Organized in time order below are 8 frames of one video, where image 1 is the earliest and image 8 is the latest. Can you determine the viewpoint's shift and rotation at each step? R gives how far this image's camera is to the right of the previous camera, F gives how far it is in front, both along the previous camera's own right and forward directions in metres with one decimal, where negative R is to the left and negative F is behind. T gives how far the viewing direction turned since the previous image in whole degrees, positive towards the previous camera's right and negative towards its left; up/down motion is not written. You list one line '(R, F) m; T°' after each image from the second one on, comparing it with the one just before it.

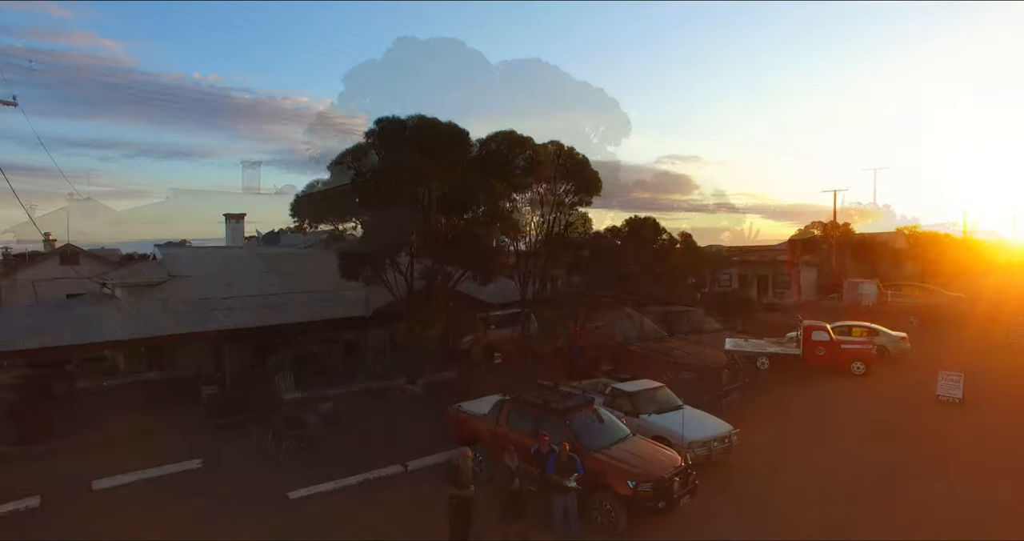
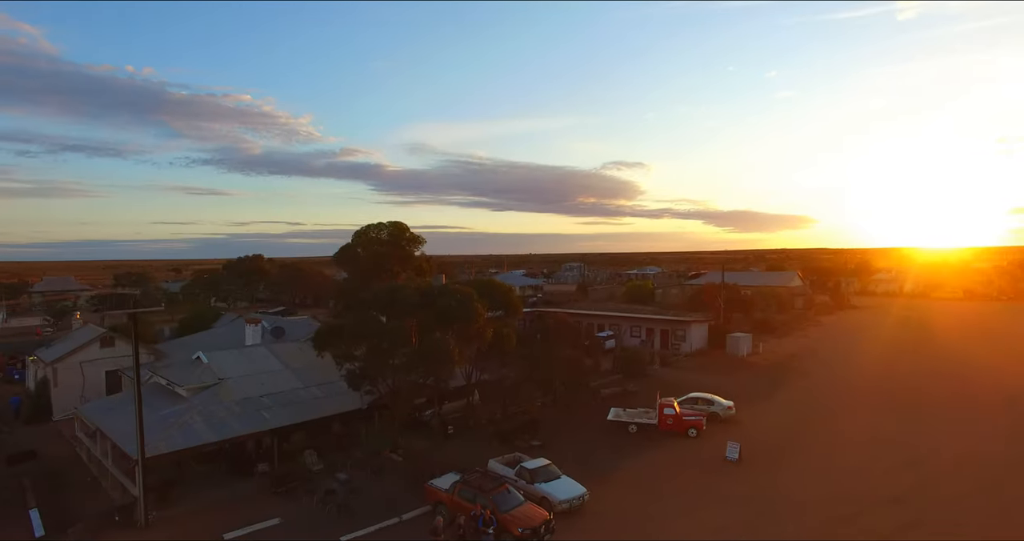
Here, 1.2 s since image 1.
(+2.5, -3.5) m; -8°
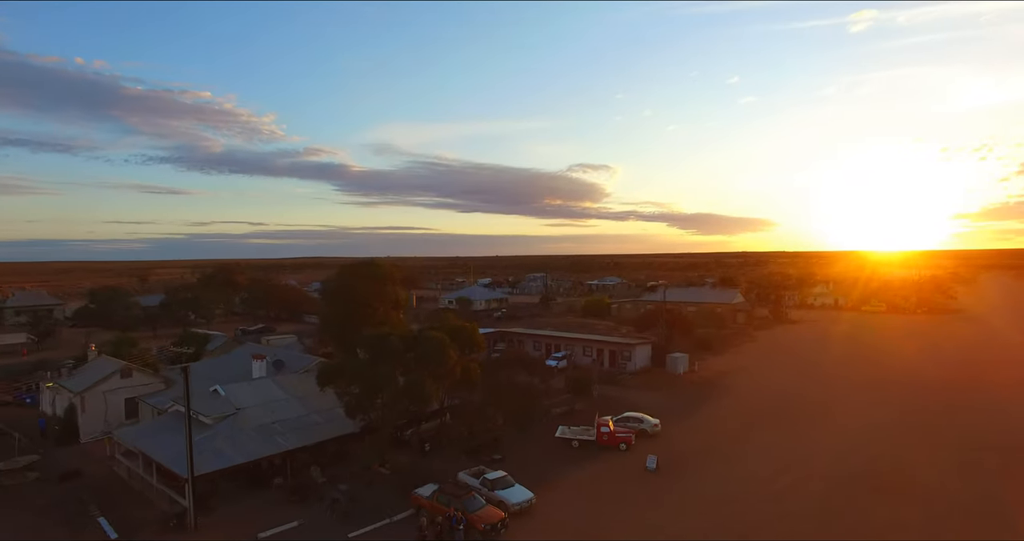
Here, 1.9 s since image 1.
(0.0, -2.3) m; +3°
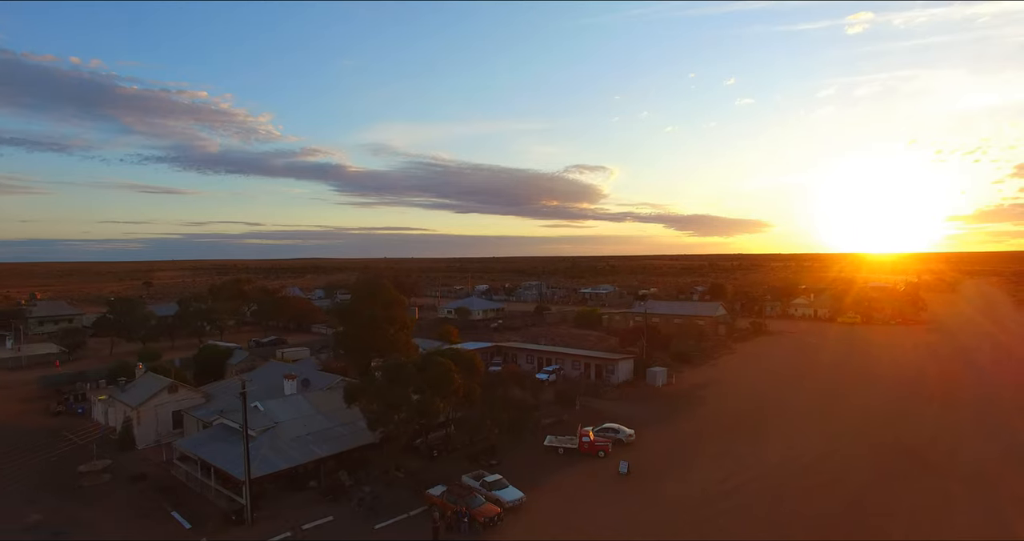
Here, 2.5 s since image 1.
(0.0, -2.2) m; 0°
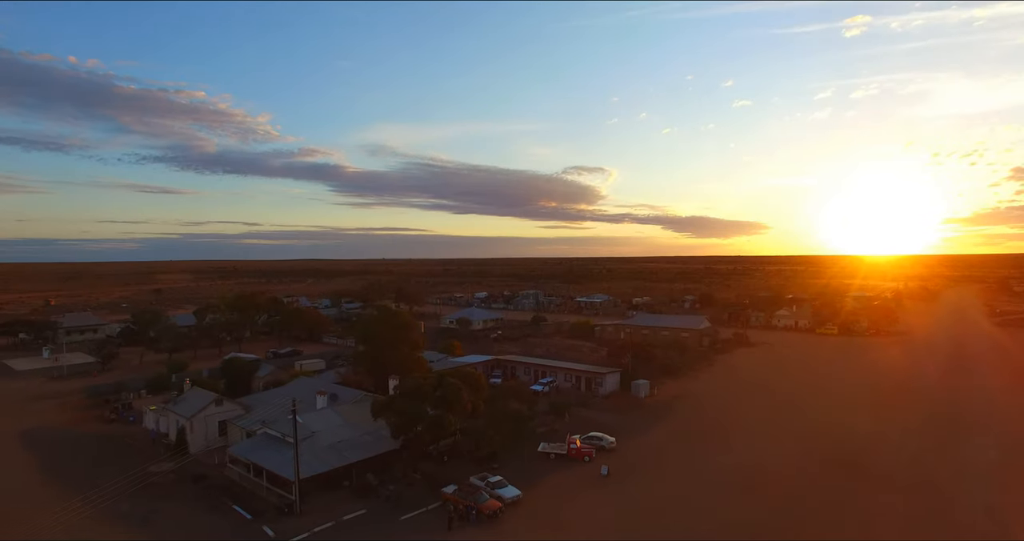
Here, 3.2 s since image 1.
(0.0, -2.7) m; 0°
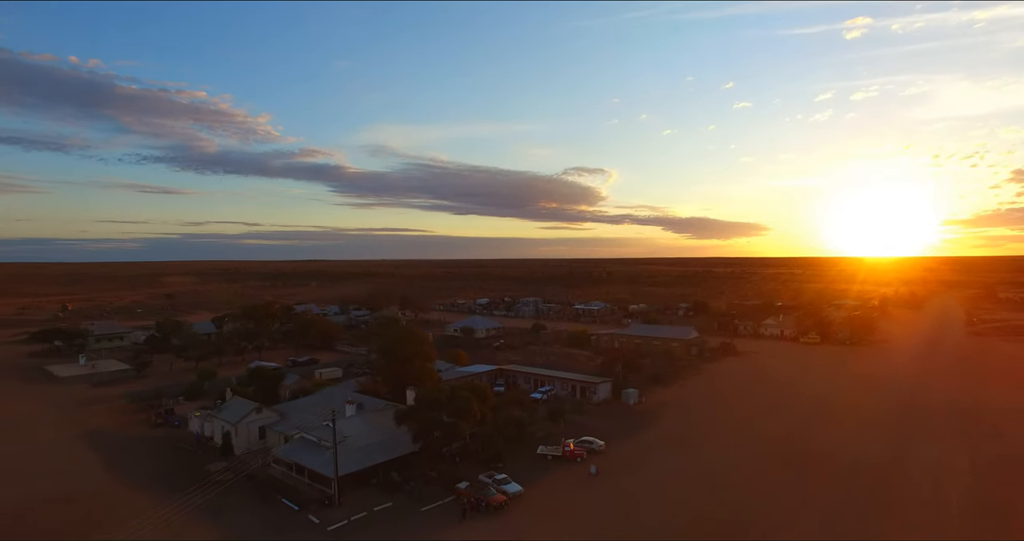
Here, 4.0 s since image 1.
(-0.1, -2.8) m; 0°
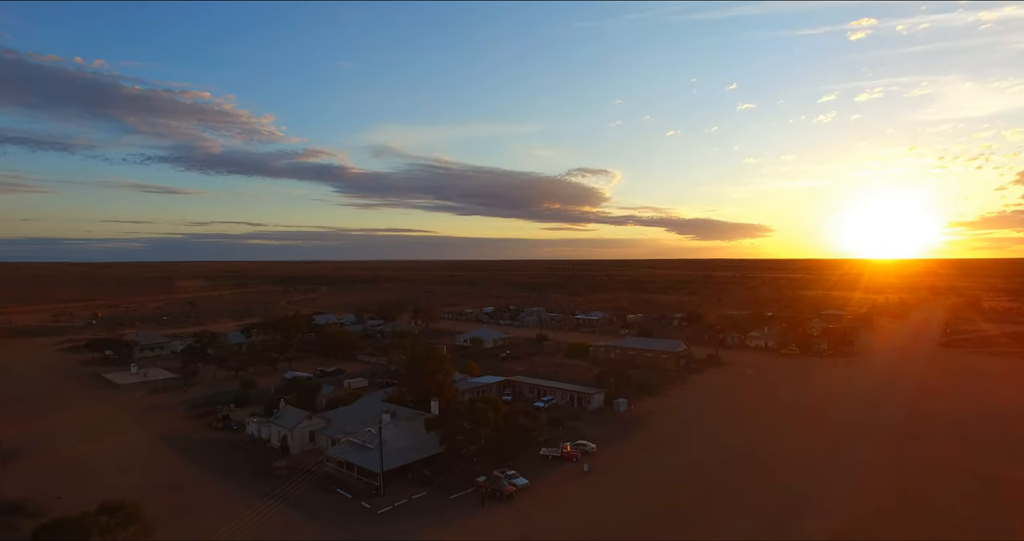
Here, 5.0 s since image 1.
(-0.2, -4.4) m; 0°
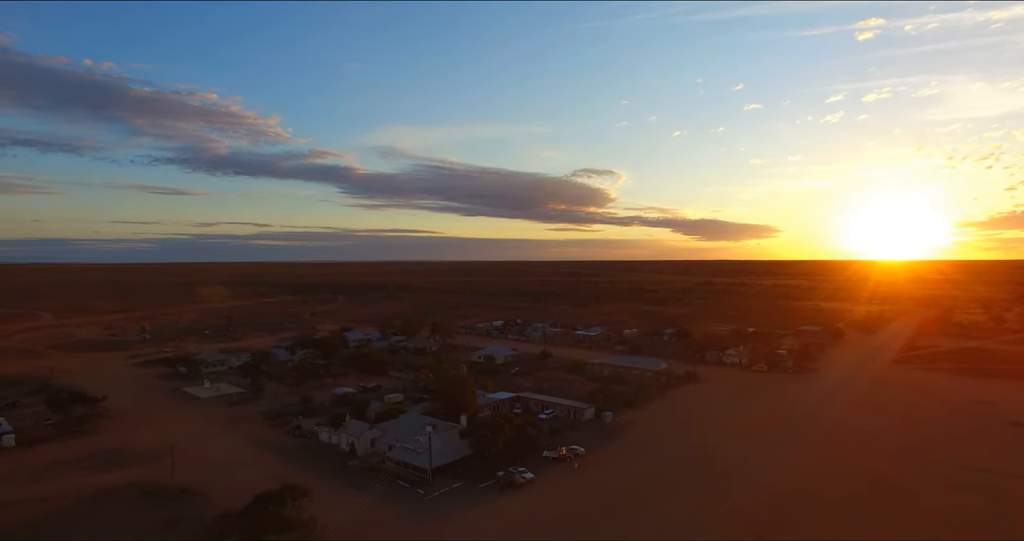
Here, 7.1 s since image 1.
(-0.3, -8.6) m; -1°
